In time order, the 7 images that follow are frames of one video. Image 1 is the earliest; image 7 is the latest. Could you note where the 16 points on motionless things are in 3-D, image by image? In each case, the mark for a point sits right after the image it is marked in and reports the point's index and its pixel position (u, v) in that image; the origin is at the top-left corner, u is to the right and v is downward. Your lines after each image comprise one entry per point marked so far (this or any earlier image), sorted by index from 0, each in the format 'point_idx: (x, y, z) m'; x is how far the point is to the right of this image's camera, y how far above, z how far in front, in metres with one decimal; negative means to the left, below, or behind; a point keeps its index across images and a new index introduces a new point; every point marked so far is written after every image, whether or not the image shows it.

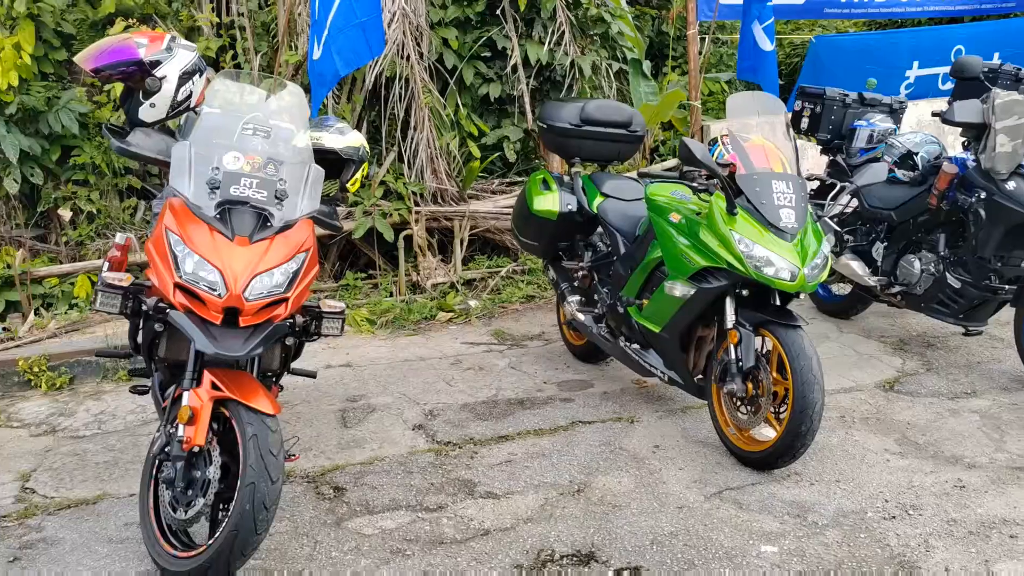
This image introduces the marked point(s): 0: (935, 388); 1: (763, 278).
0: (+2.0, -0.5, +4.0) m
1: (+0.9, 0.0, +3.1) m
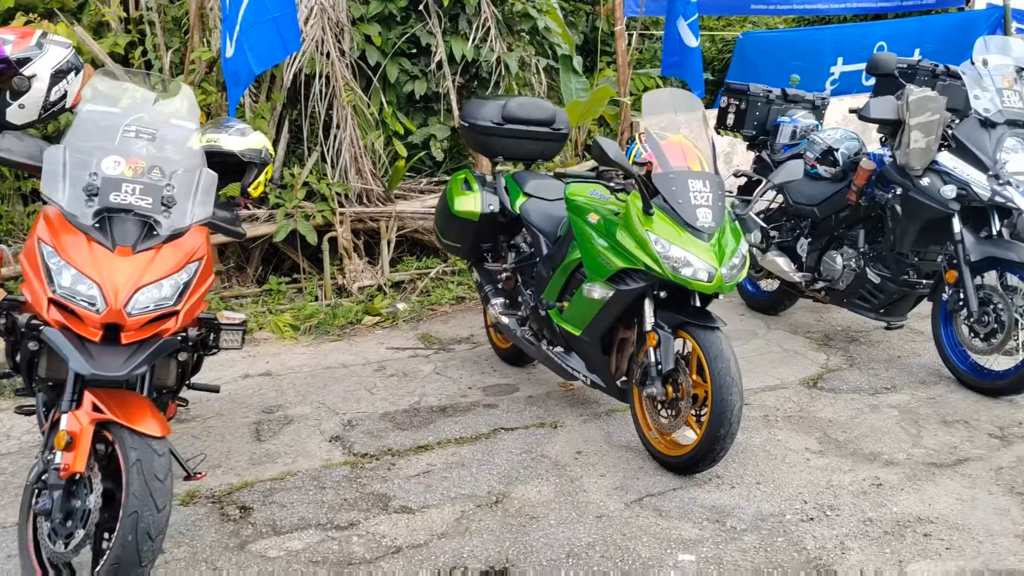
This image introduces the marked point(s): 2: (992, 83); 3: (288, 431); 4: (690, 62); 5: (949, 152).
0: (+1.7, -0.5, +4.0) m
1: (+0.6, 0.0, +3.0) m
2: (+2.3, +1.0, +3.9) m
3: (-1.0, -0.6, +3.7) m
4: (+1.2, +1.5, +5.6) m
5: (+2.0, +0.6, +3.9) m
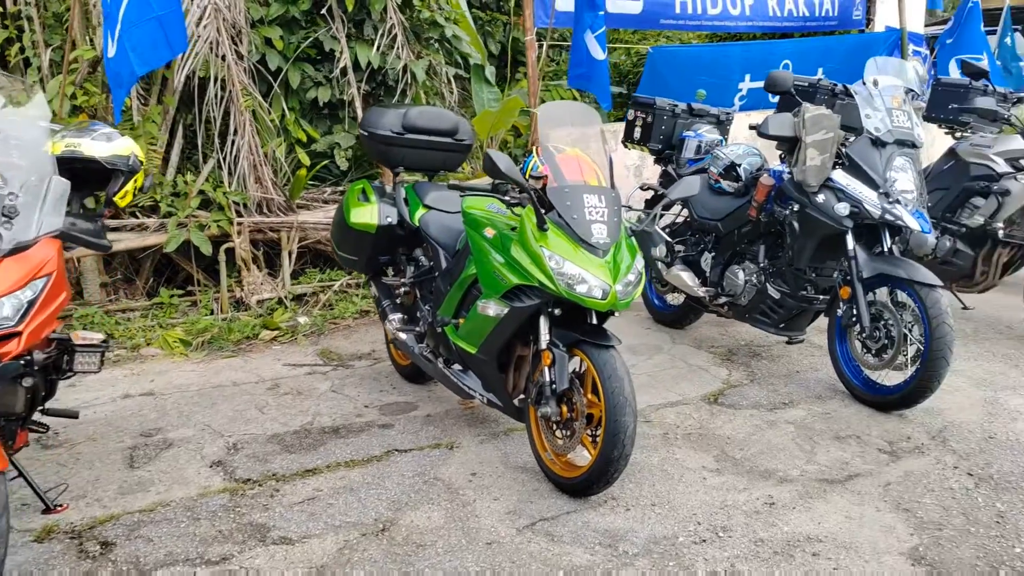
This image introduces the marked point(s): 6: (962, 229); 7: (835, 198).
0: (+1.2, -0.5, +4.0) m
1: (+0.2, 0.0, +3.0) m
2: (+1.8, +0.9, +3.9) m
3: (-1.4, -0.7, +3.4) m
4: (+0.6, +1.4, +5.6) m
5: (+1.6, +0.6, +3.9) m
6: (+2.6, +0.3, +4.8) m
7: (+1.5, +0.4, +3.9) m
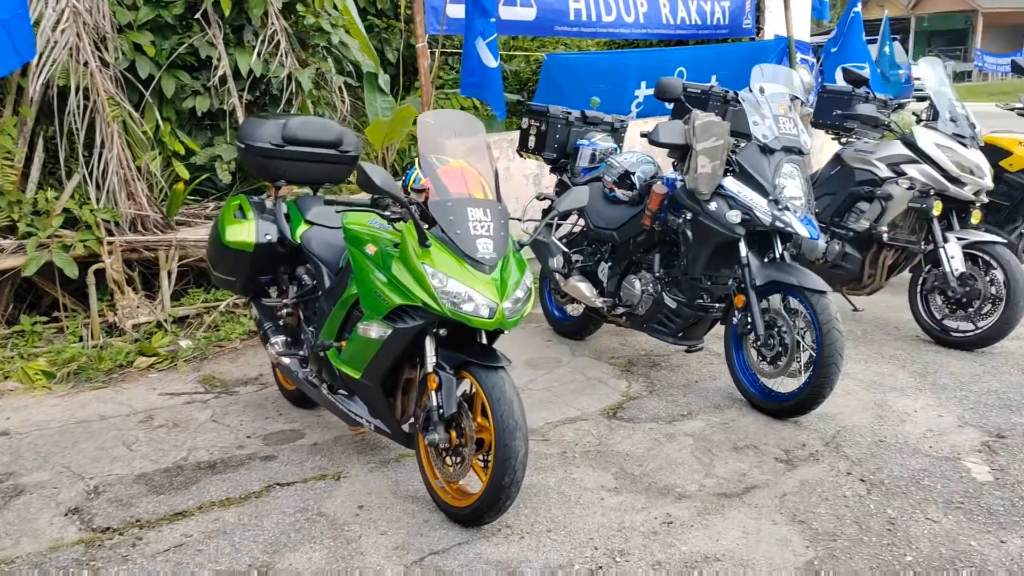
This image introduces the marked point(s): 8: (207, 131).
0: (+0.7, -0.6, +3.9) m
1: (-0.2, -0.1, +2.8) m
2: (+1.2, +0.9, +4.0) m
3: (-1.9, -0.8, +3.1) m
4: (-0.1, +1.4, +5.5) m
5: (+1.0, +0.5, +3.9) m
6: (+2.0, +0.3, +4.9) m
7: (+1.0, +0.4, +3.8) m
8: (-2.0, +1.1, +5.5) m
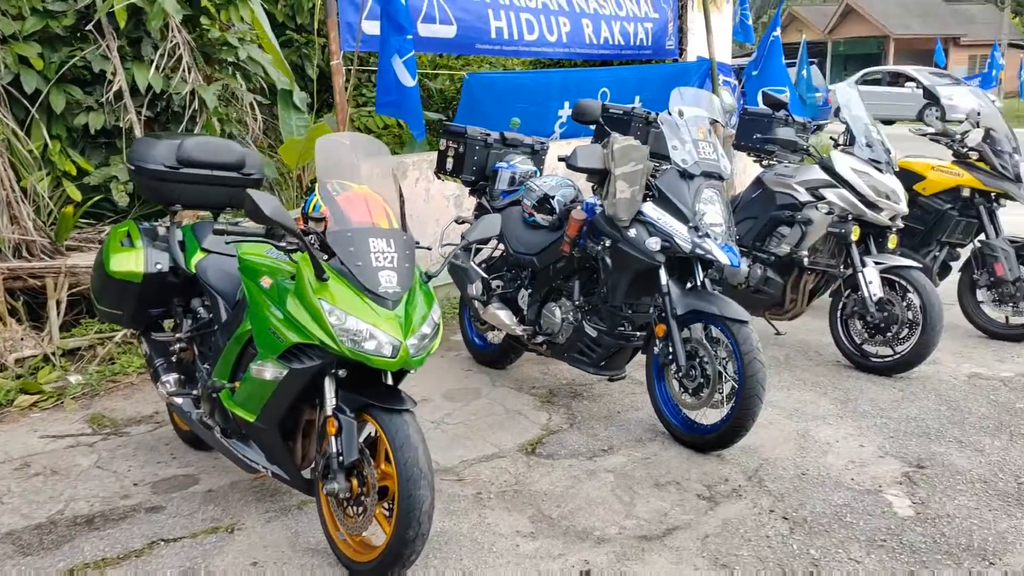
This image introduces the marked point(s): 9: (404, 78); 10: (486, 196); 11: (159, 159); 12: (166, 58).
0: (+0.3, -0.7, +3.8) m
1: (-0.5, -0.2, +2.6) m
2: (+0.8, +0.7, +3.9) m
3: (-2.2, -1.0, +2.7) m
4: (-0.7, +1.2, +5.3) m
5: (+0.6, +0.4, +3.8) m
6: (+1.5, +0.2, +4.8) m
7: (+0.6, +0.3, +3.7) m
8: (-2.6, +0.9, +5.1) m
9: (-0.7, +1.3, +5.3) m
10: (-0.2, +0.5, +4.9) m
11: (-1.6, +0.6, +3.8) m
12: (-2.1, +1.4, +5.1) m
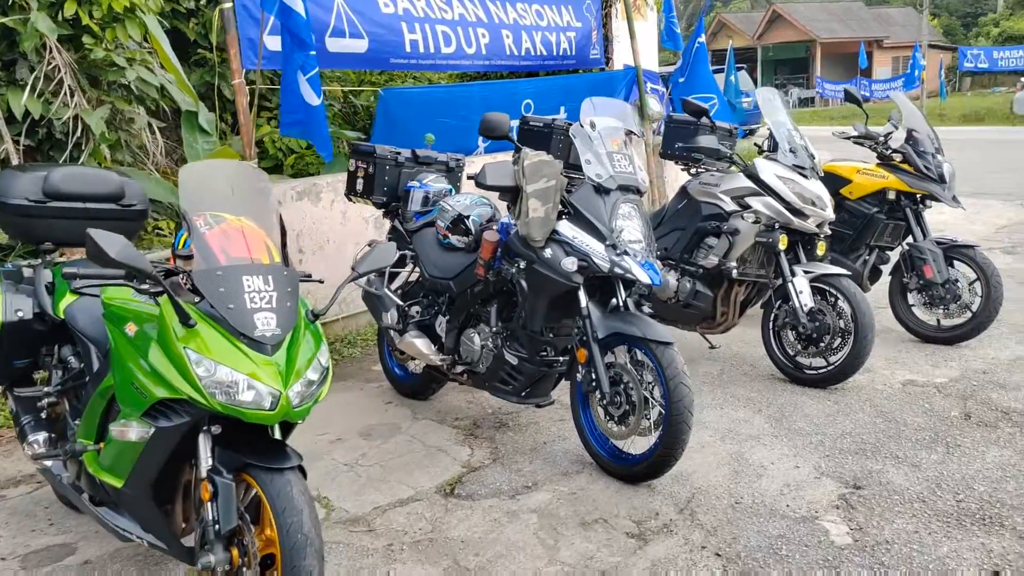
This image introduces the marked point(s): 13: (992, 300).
0: (-0.1, -0.8, +3.5) m
1: (-0.8, -0.3, +2.3) m
2: (+0.4, +0.6, +3.7) m
3: (-2.5, -1.2, +2.3) m
4: (-1.2, +1.0, +5.0) m
5: (+0.2, +0.3, +3.6) m
6: (+1.1, +0.1, +4.7) m
7: (+0.2, +0.2, +3.5) m
8: (-3.1, +0.6, +4.7) m
9: (-1.2, +1.2, +5.0) m
10: (-0.6, +0.4, +4.6) m
11: (-2.0, +0.4, +3.4) m
12: (-2.6, +1.2, +4.7) m
13: (+2.8, -0.1, +4.8) m
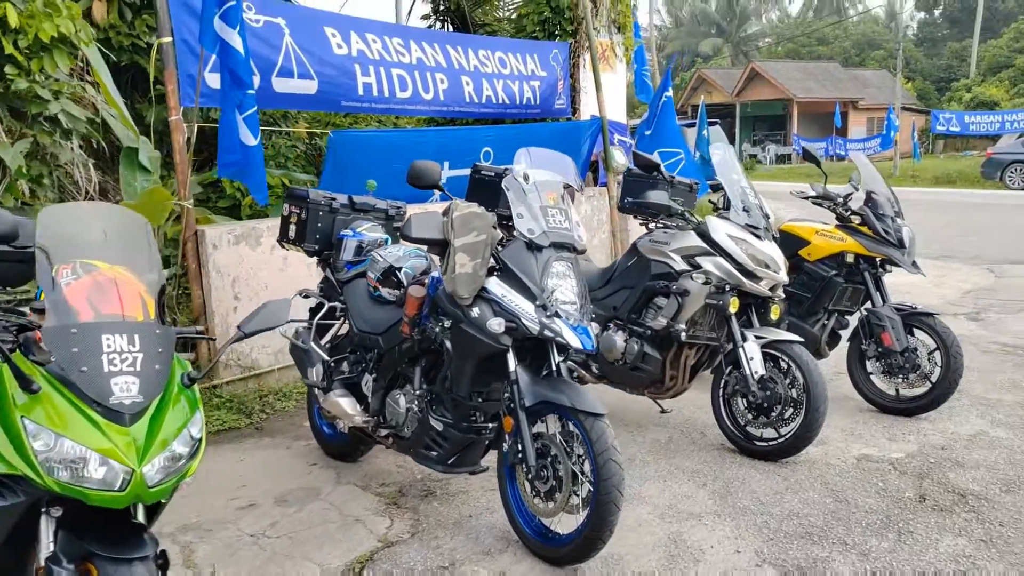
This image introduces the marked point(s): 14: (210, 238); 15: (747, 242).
0: (-0.4, -1.1, +3.2) m
1: (-1.1, -0.5, +2.0) m
2: (+0.1, +0.4, +3.5) m
3: (-2.8, -1.3, +1.9) m
4: (-1.5, +0.7, +4.8) m
5: (-0.1, 0.0, +3.3) m
6: (+0.7, -0.2, +4.4) m
7: (-0.1, -0.1, +3.3) m
8: (-3.4, +0.4, +4.4) m
9: (-1.5, +0.9, +4.7) m
10: (-0.9, +0.1, +4.3) m
11: (-2.3, +0.2, +3.1) m
12: (-2.9, +0.9, +4.4) m
13: (+2.5, -0.5, +4.6) m
14: (-1.9, +0.3, +5.2) m
15: (+1.2, +0.2, +4.3) m
